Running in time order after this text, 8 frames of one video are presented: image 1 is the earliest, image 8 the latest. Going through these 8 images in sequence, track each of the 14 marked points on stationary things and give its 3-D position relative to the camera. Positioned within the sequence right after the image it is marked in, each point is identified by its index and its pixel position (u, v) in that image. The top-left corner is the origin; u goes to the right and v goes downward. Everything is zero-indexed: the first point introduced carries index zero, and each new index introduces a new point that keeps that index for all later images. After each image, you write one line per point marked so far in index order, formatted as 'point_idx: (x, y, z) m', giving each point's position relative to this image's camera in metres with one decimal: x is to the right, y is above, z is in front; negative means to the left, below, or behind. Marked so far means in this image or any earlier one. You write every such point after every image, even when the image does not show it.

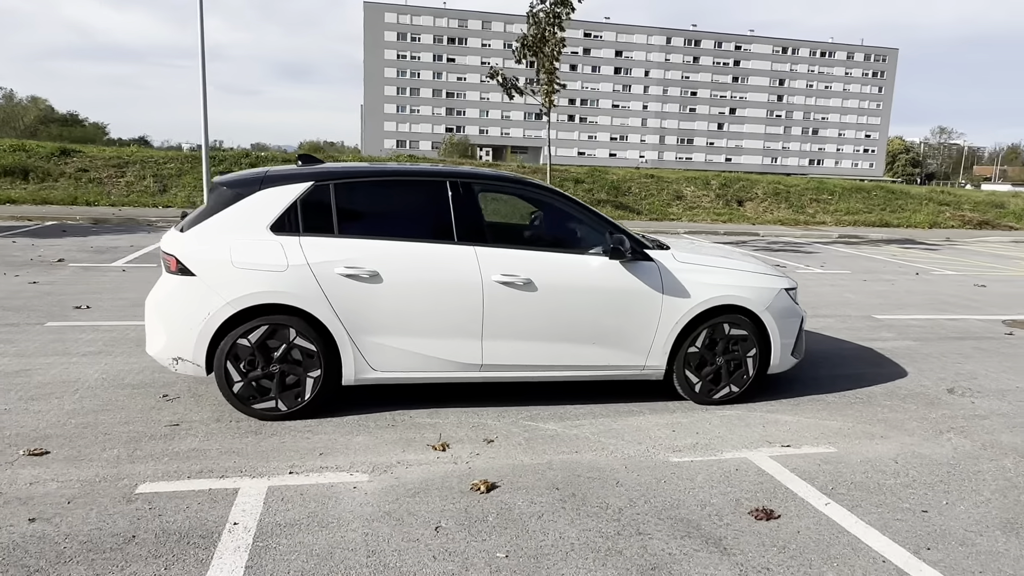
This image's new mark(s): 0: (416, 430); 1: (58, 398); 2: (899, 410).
0: (-0.6, -0.9, +4.1) m
1: (-2.9, -0.7, +4.3) m
2: (+2.7, -0.9, +4.8) m
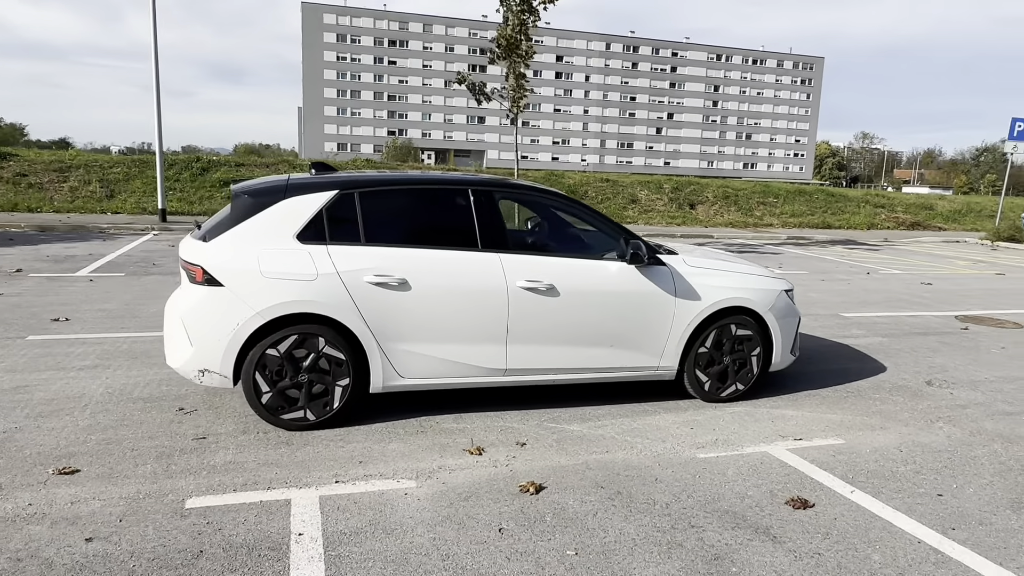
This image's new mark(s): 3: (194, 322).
0: (-0.4, -0.9, +4.1) m
1: (-2.7, -0.8, +4.2) m
2: (+2.9, -0.9, +5.1) m
3: (-1.8, -0.2, +3.9) m
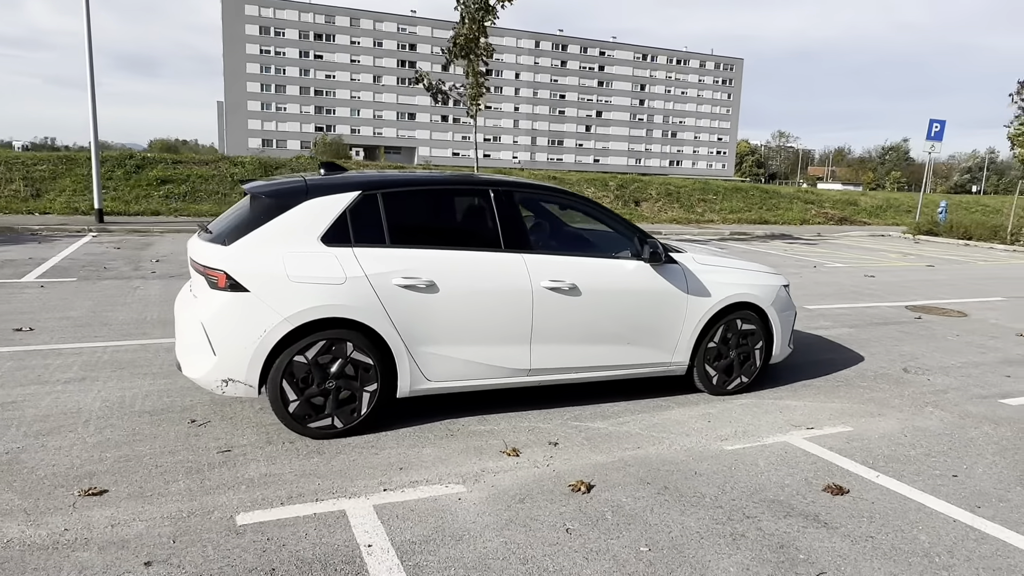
0: (-0.2, -0.9, +4.1) m
1: (-2.5, -0.8, +3.9) m
2: (+2.9, -0.8, +5.4) m
3: (-1.6, -0.2, +3.7) m
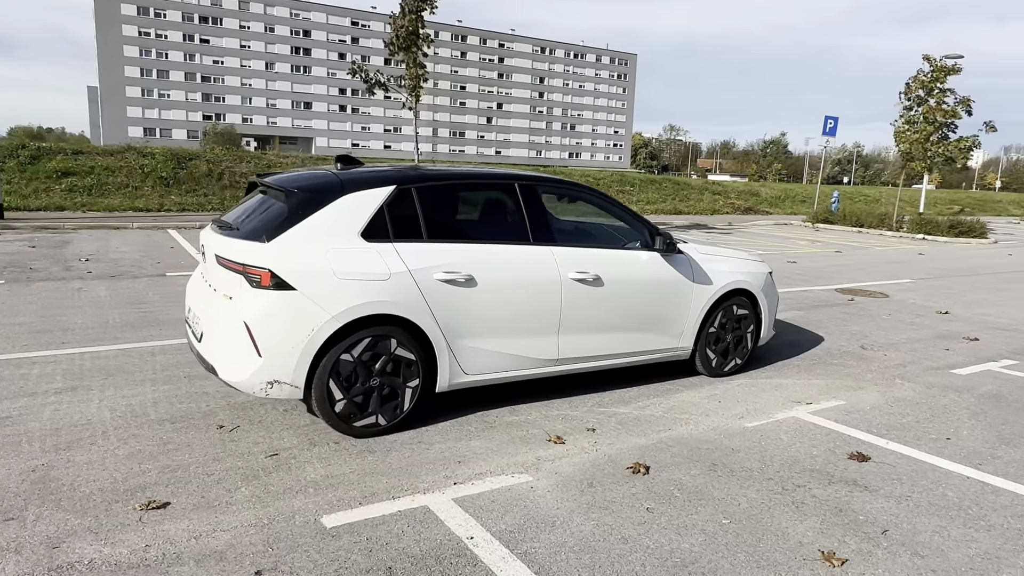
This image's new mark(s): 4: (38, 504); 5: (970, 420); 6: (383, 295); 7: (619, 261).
0: (0.0, -0.9, +4.2) m
1: (-2.2, -0.8, +3.7) m
2: (+2.9, -0.7, +5.9) m
3: (-1.3, -0.2, +3.6) m
4: (-2.1, -1.0, +3.0) m
5: (+3.1, -0.9, +4.6) m
6: (-0.7, 0.0, +3.8) m
7: (+0.7, +0.2, +4.7) m
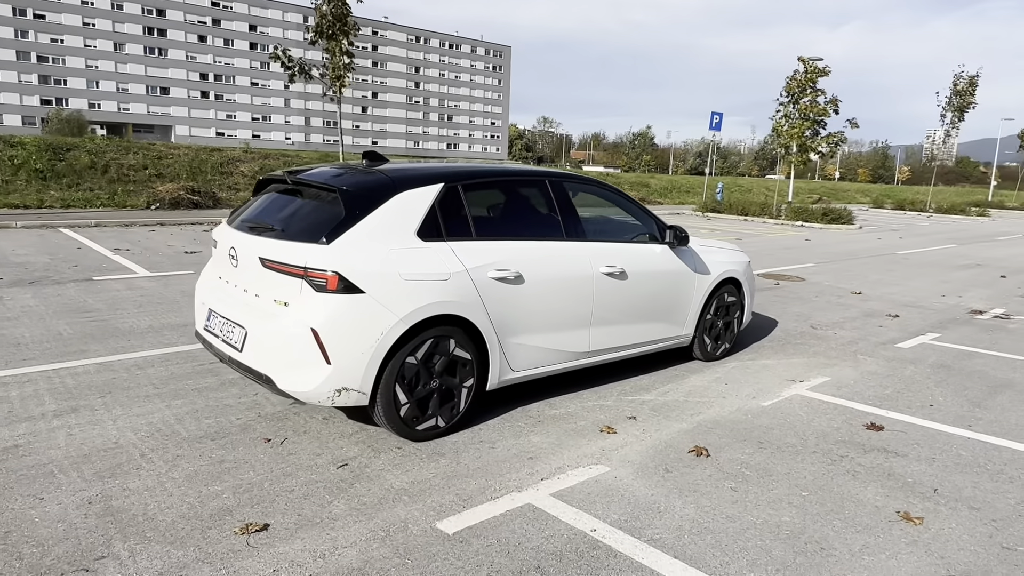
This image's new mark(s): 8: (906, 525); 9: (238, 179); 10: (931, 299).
0: (+0.3, -0.8, +4.2) m
1: (-1.8, -0.9, +3.4) m
2: (+2.9, -0.5, +6.5) m
3: (-0.9, -0.2, +3.4) m
4: (-1.6, -1.0, +2.7) m
5: (+3.3, -0.8, +5.3) m
6: (-0.4, 0.0, +3.7) m
7: (+0.9, +0.2, +4.9) m
8: (+1.8, -1.1, +3.1) m
9: (-7.0, +2.8, +17.4) m
10: (+5.8, -0.2, +9.5) m
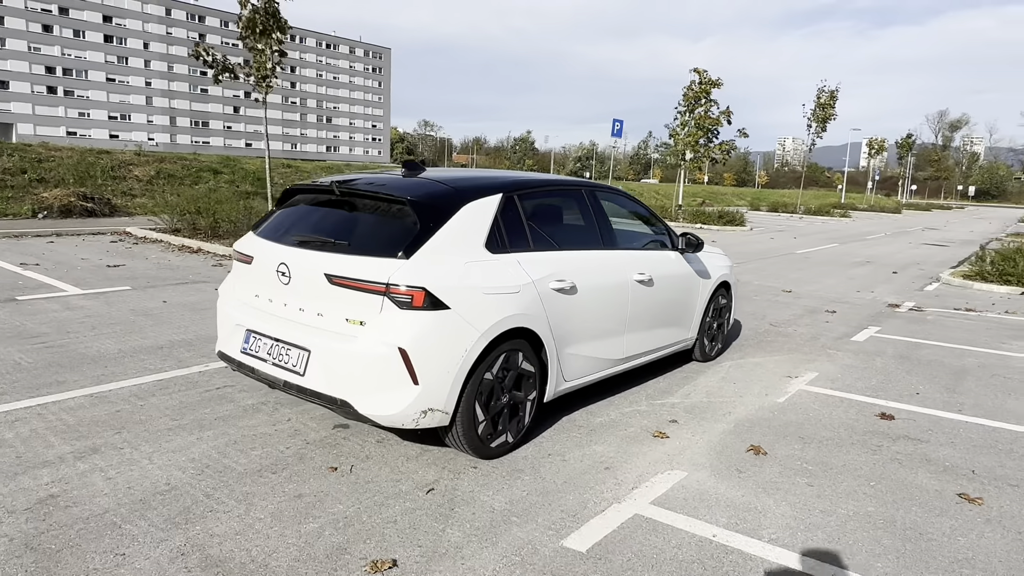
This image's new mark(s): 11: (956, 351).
0: (+0.6, -0.9, +4.3) m
1: (-1.3, -1.0, +3.0) m
2: (+2.8, -0.6, +6.9) m
3: (-0.4, -0.3, +3.3) m
4: (-1.0, -1.1, +2.5) m
5: (+3.4, -0.8, +5.8) m
6: (0.0, -0.1, +3.6) m
7: (+1.1, +0.2, +5.0) m
8: (+2.3, -1.1, +3.4) m
9: (-8.9, +2.4, +16.0) m
10: (+5.1, -0.1, +10.3) m
11: (+4.4, -0.6, +6.7) m
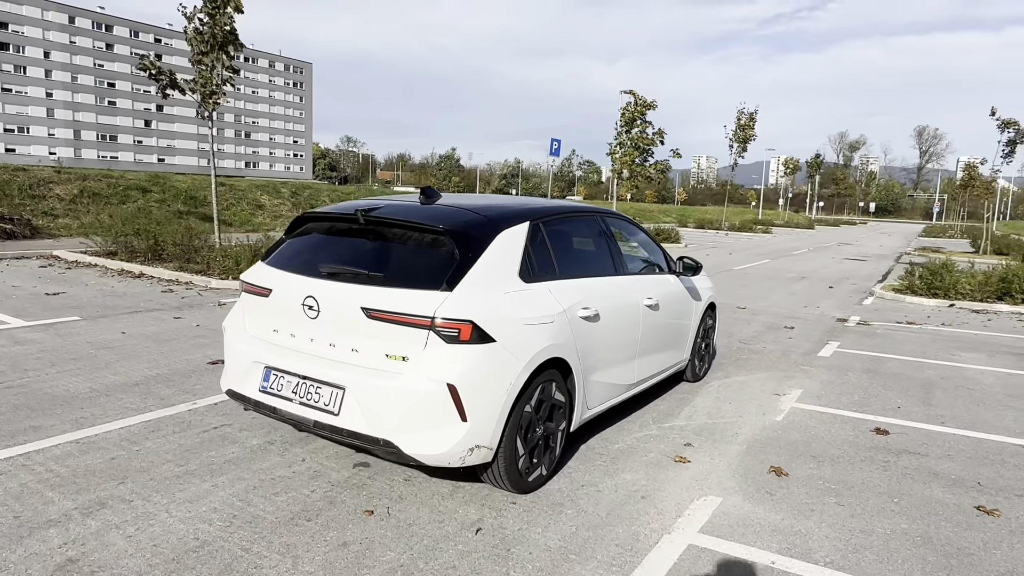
0: (+0.8, -1.0, +4.3) m
1: (-1.0, -1.2, +2.8) m
2: (+2.6, -0.8, +7.1) m
3: (-0.2, -0.5, +3.1) m
4: (-0.6, -1.2, +2.3) m
5: (+3.3, -0.9, +6.1) m
6: (+0.2, -0.3, +3.6) m
7: (+1.1, 0.0, +5.1) m
8: (+2.5, -1.2, +3.6) m
9: (-10.1, +1.8, +15.0) m
10: (+4.6, -0.4, +10.8) m
11: (+4.2, -0.8, +7.1) m
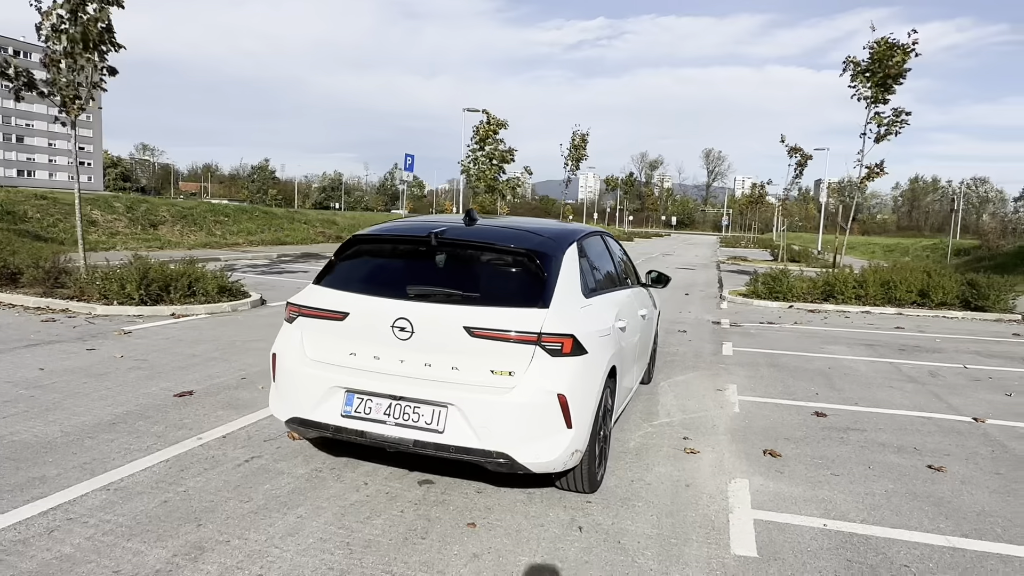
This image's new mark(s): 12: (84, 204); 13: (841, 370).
0: (+1.0, -1.1, +4.7) m
1: (-0.4, -1.2, +2.9) m
2: (+2.0, -0.9, +8.0) m
3: (+0.3, -0.6, +3.4) m
4: (+0.1, -1.3, +2.5) m
5: (+3.0, -1.0, +7.1) m
6: (+0.6, -0.3, +4.0) m
7: (+1.1, -0.1, +5.6) m
8: (+2.8, -1.2, +4.5) m
9: (-12.3, +1.2, +12.3) m
10: (+2.9, -0.5, +12.0) m
11: (+3.6, -0.9, +8.4) m
12: (-12.2, +2.4, +19.0) m
13: (+3.7, -0.9, +7.8) m
